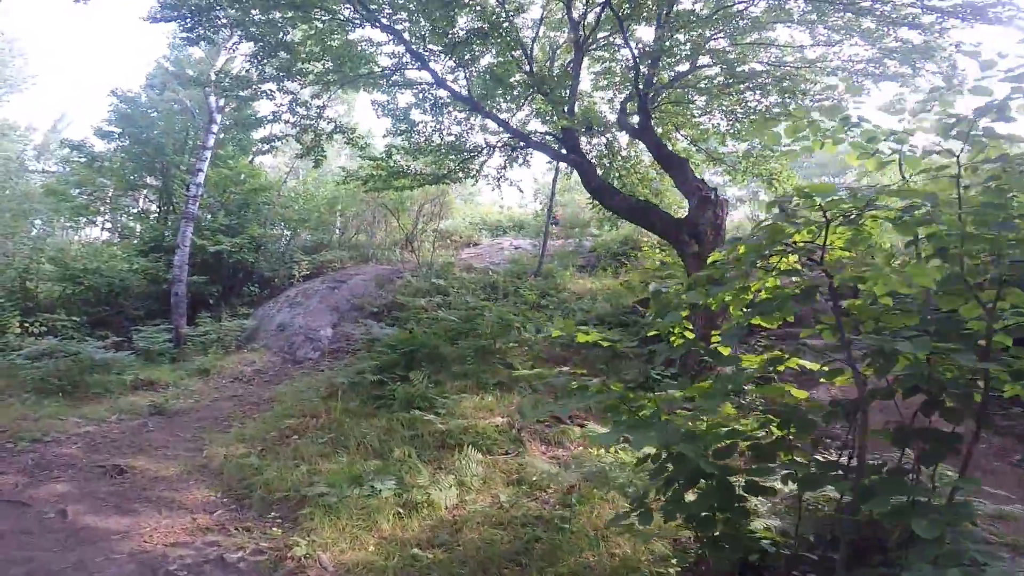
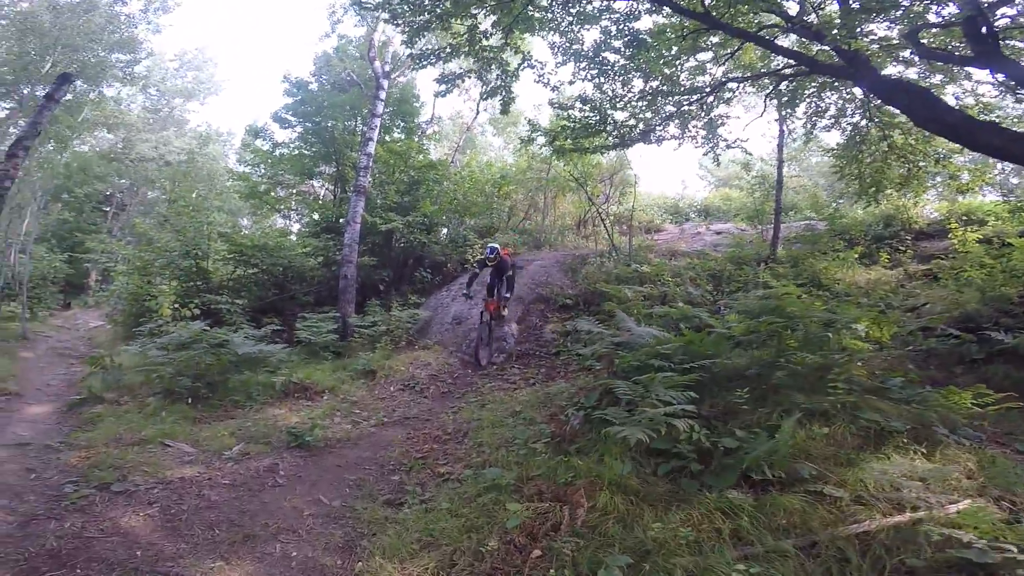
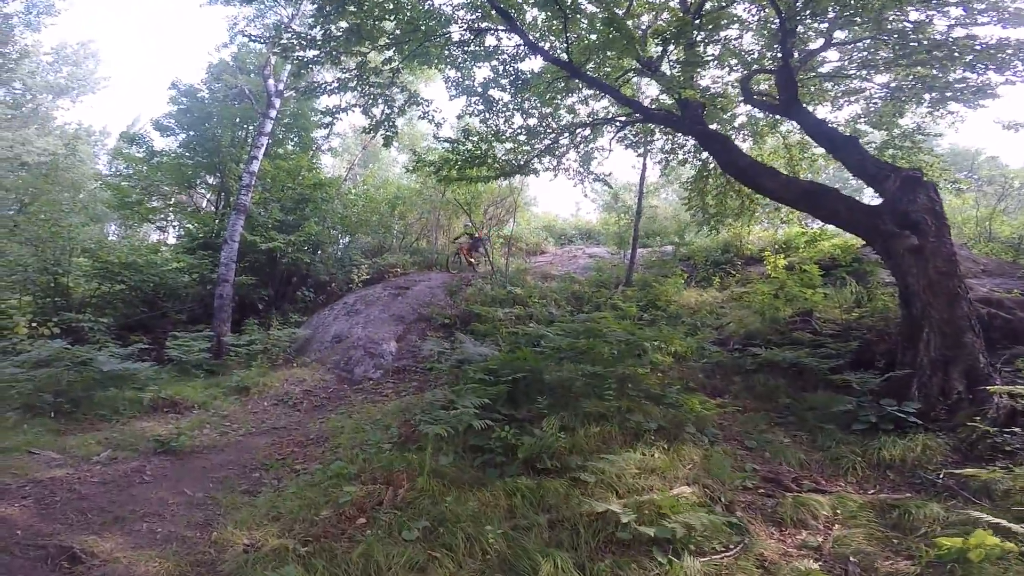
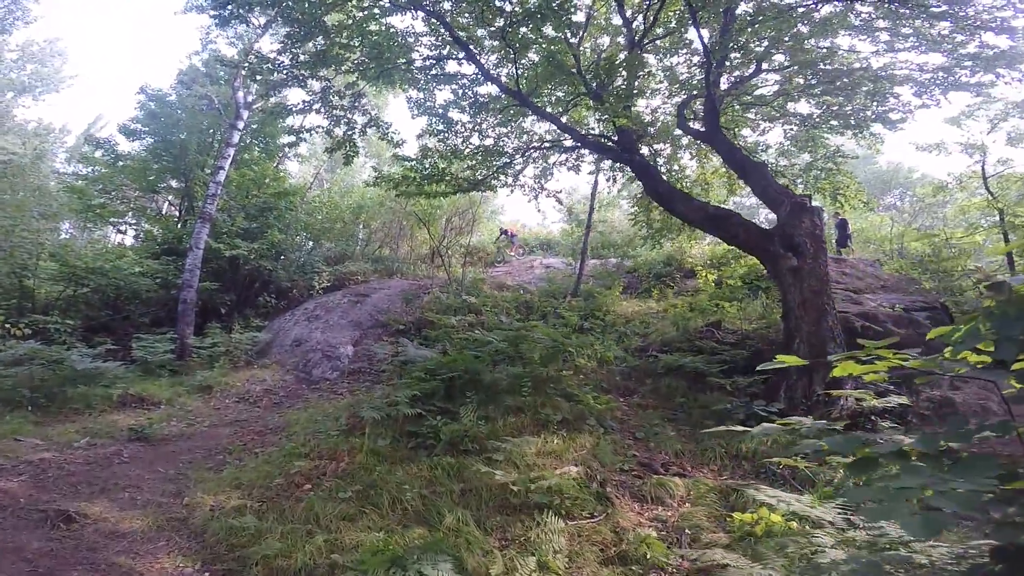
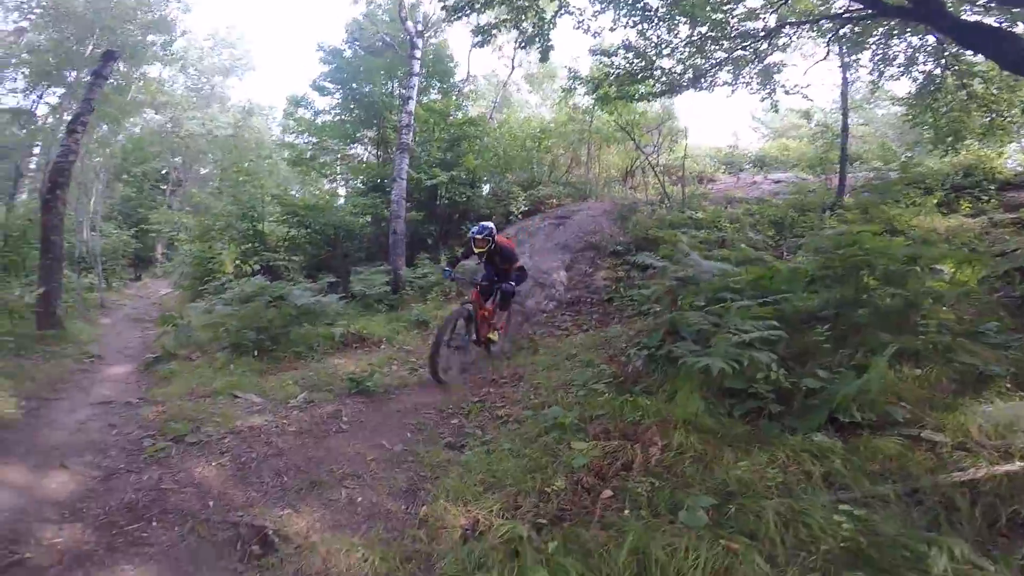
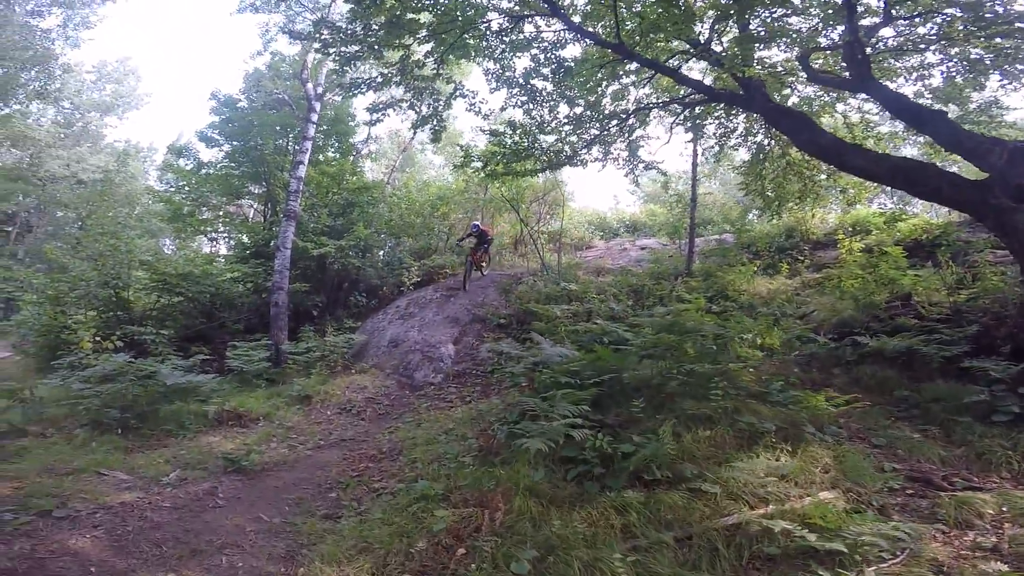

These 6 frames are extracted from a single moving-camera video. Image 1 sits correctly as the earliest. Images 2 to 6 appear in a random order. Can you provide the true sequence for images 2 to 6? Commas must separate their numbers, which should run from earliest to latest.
4, 3, 6, 2, 5
